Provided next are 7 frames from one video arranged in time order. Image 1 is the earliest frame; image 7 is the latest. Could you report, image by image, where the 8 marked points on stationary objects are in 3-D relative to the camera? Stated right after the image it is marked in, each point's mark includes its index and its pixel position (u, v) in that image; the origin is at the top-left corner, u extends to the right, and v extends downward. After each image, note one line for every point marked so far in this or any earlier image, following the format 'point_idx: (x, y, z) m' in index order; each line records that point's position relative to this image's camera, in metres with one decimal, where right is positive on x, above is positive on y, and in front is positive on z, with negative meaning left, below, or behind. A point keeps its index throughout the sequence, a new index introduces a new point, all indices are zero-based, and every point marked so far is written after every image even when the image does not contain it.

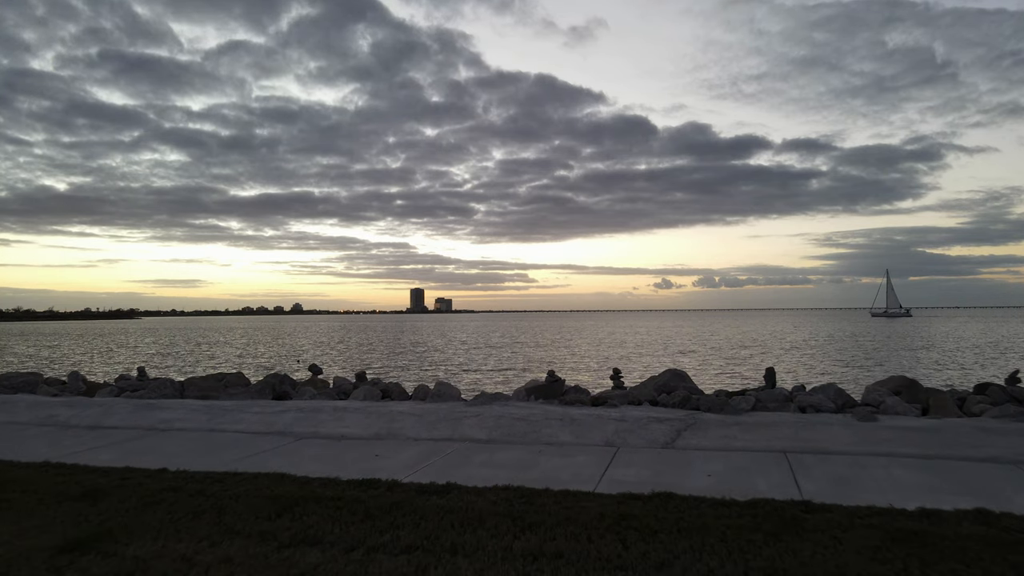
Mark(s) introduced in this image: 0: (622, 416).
0: (+2.0, -2.4, +11.8) m
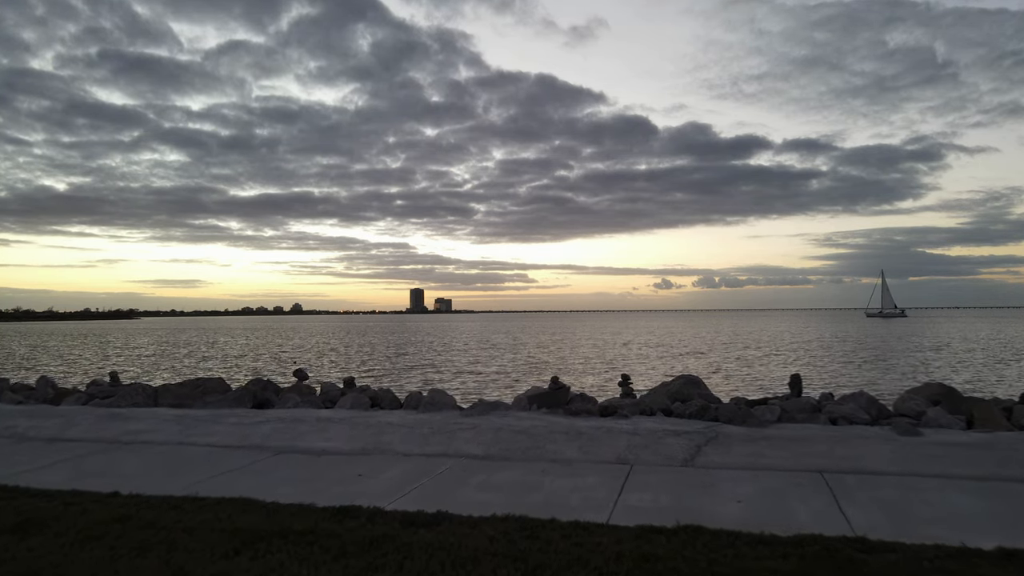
0: (+2.0, -2.4, +10.6) m
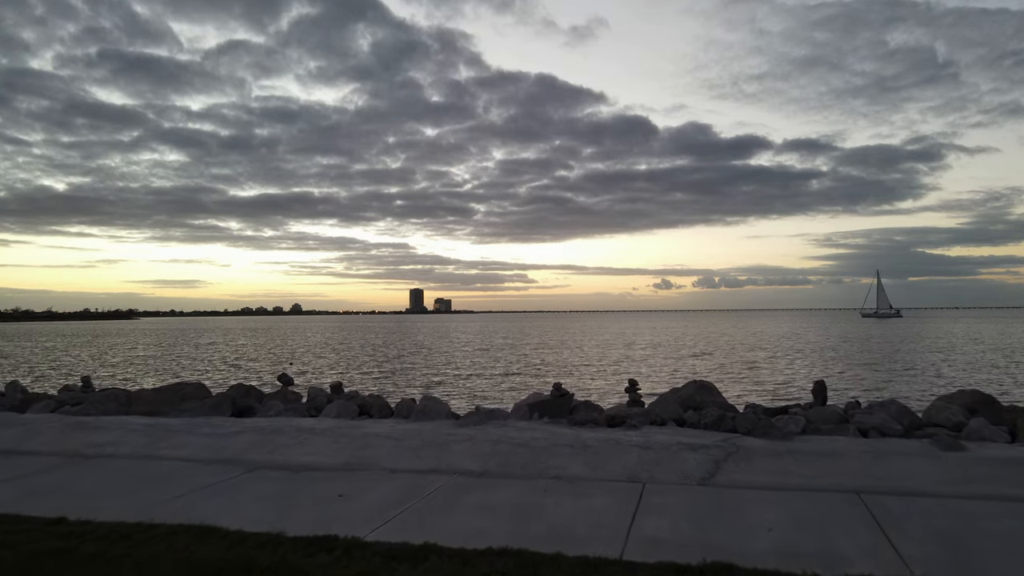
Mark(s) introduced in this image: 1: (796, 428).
0: (+2.0, -2.3, +9.7) m
1: (+4.4, -2.2, +9.9) m
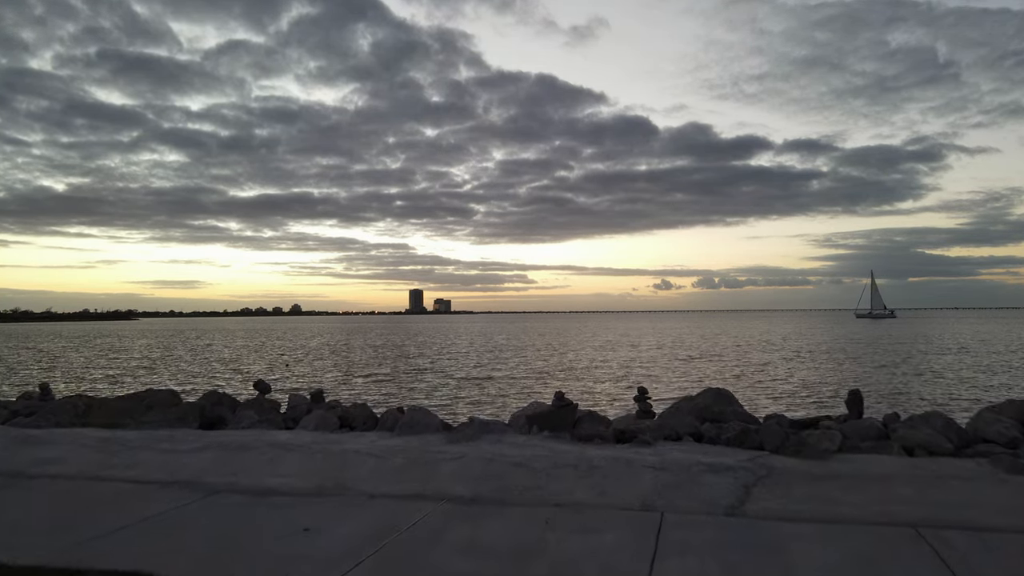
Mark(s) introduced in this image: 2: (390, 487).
0: (+2.0, -2.3, +8.4) m
1: (+4.4, -2.1, +8.7) m
2: (-1.6, -2.6, +8.2) m
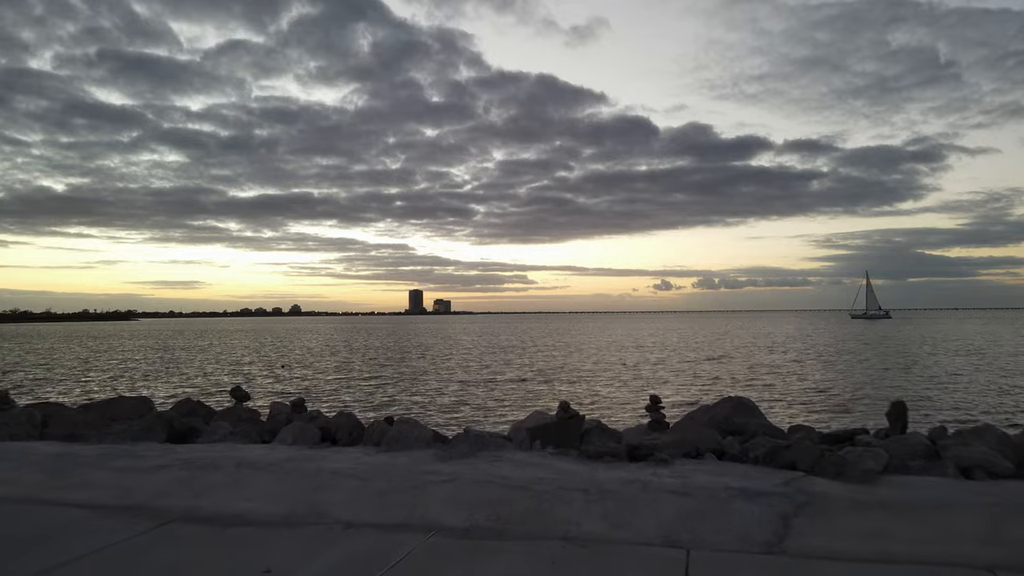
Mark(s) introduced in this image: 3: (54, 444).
0: (+2.0, -2.3, +7.4) m
1: (+4.4, -2.1, +7.6) m
2: (-1.6, -2.5, +7.1) m
3: (-7.2, -2.4, +10.0) m
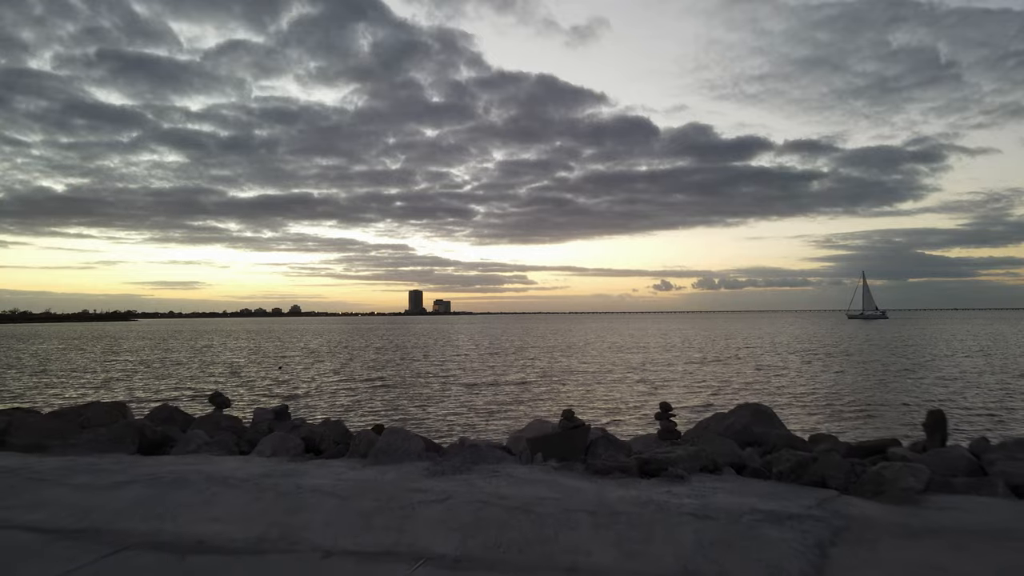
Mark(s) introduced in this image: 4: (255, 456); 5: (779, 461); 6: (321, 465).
0: (+2.0, -2.2, +6.6) m
1: (+4.4, -2.1, +6.8) m
2: (-1.6, -2.5, +6.3) m
3: (-7.3, -2.4, +9.2) m
4: (-3.6, -2.4, +8.9) m
5: (+3.3, -2.1, +7.8) m
6: (-2.5, -2.3, +8.4) m
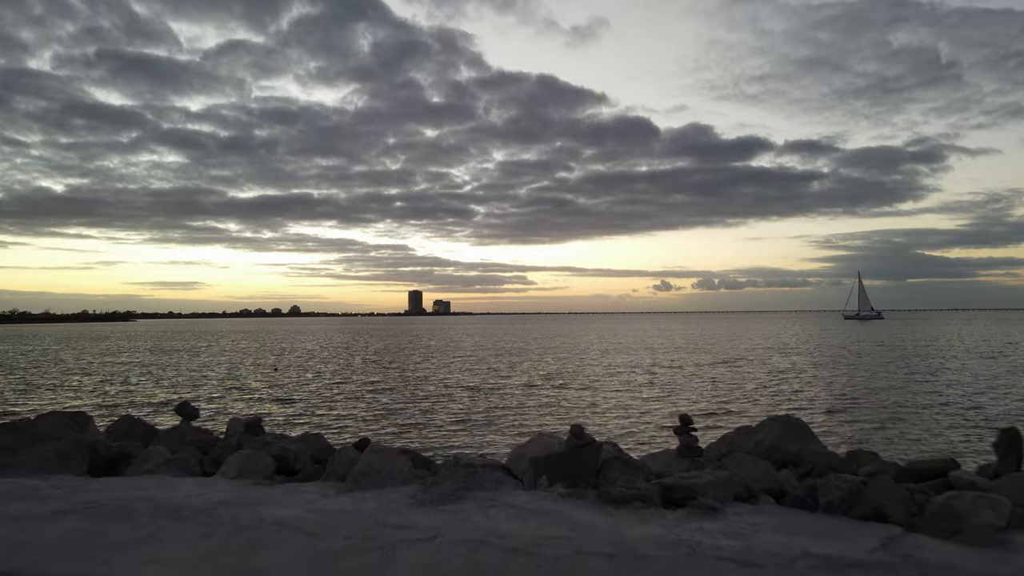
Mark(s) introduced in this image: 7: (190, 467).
0: (+2.0, -2.2, +5.4) m
1: (+4.4, -2.1, +5.7) m
2: (-1.6, -2.5, +5.2) m
3: (-7.3, -2.4, +8.1) m
4: (-3.6, -2.3, +7.8) m
5: (+3.3, -2.1, +6.7) m
6: (-2.5, -2.3, +7.2) m
7: (-4.3, -2.4, +8.5) m
